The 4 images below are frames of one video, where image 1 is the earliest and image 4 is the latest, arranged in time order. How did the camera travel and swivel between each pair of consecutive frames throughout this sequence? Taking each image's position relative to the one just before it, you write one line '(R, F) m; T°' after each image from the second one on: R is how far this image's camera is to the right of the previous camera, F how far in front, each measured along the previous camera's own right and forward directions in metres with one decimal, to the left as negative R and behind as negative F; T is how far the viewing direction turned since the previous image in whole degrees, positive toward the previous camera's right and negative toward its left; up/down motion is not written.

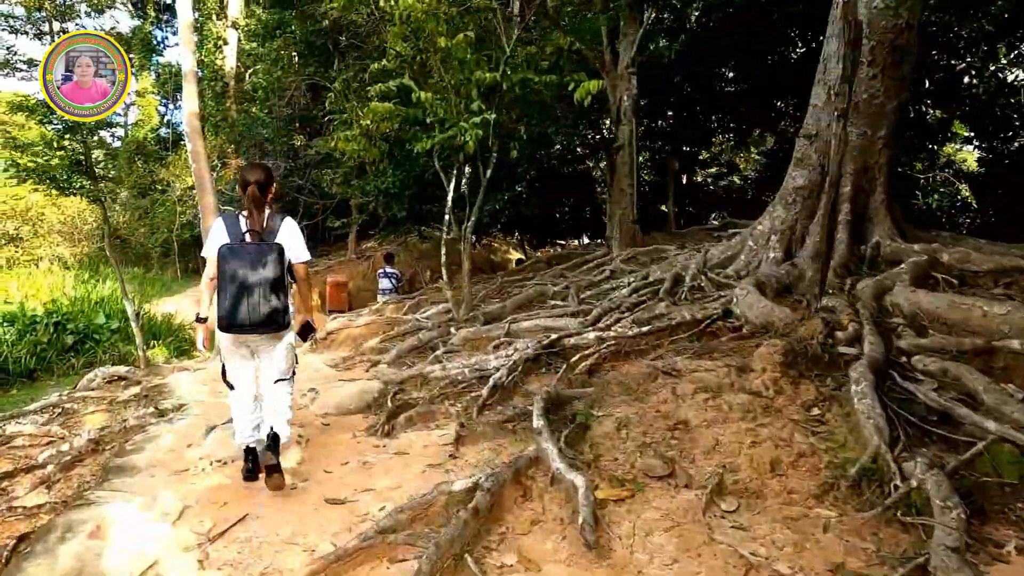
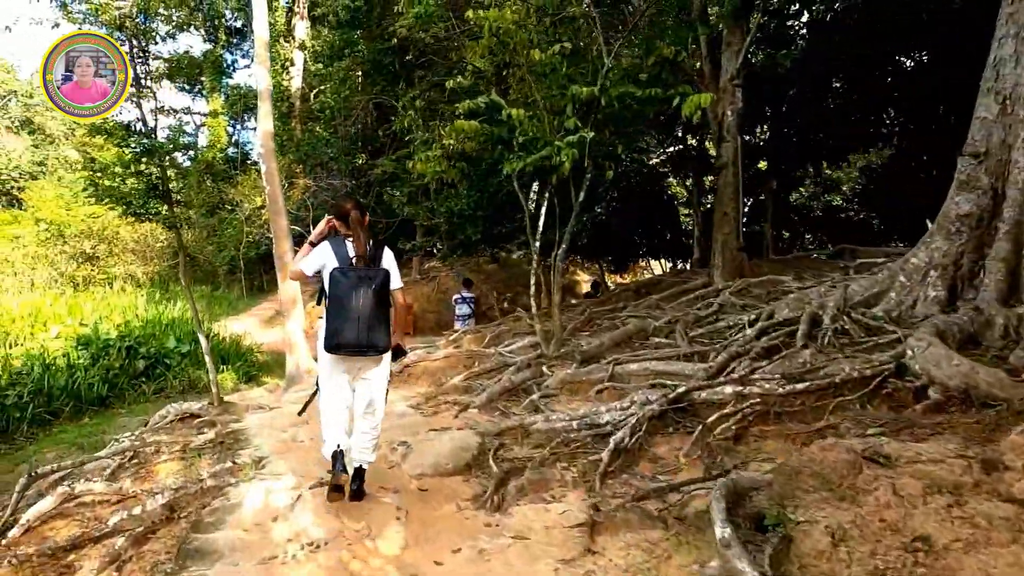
(-0.4, +0.5) m; -4°
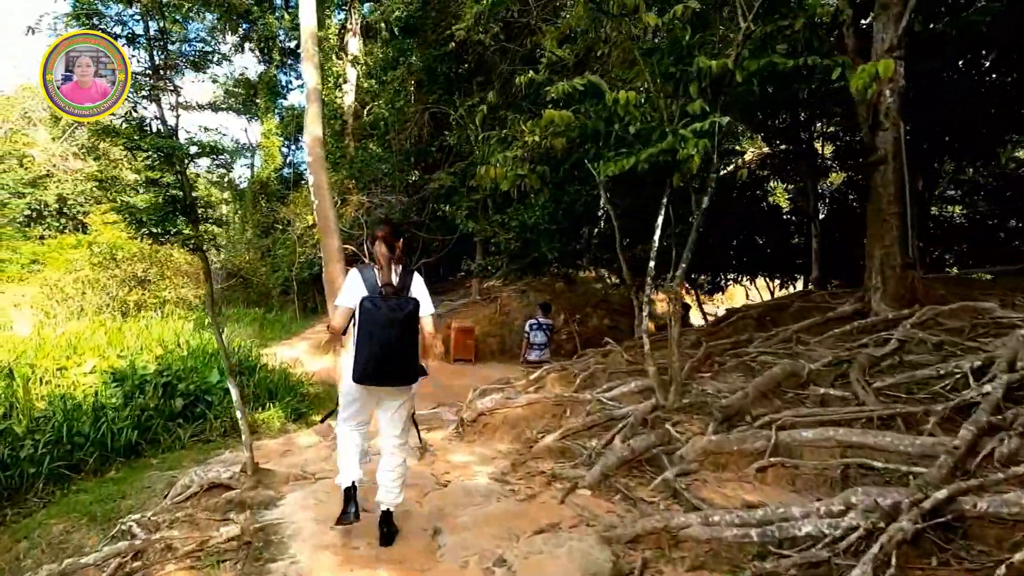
(-0.4, +1.2) m; -4°
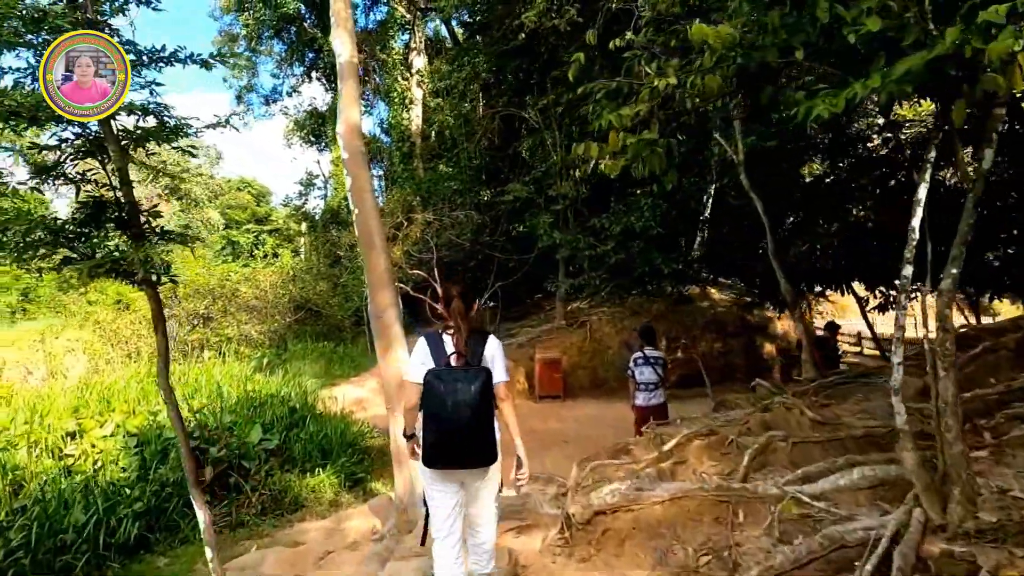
(-0.3, +1.8) m; -6°
